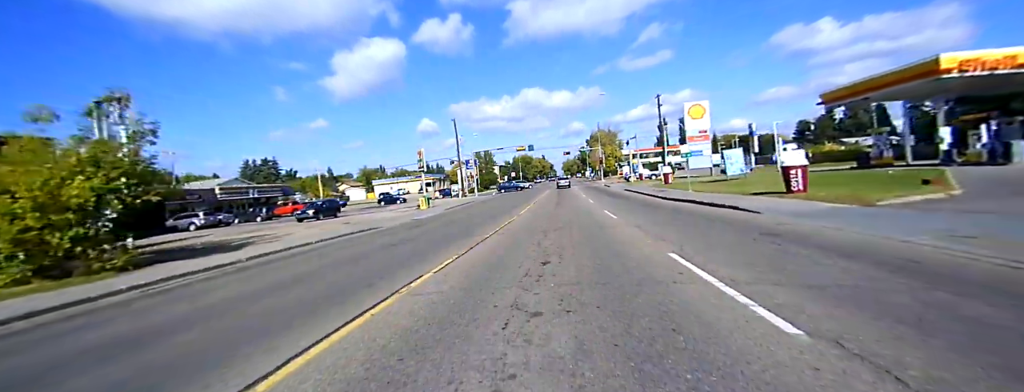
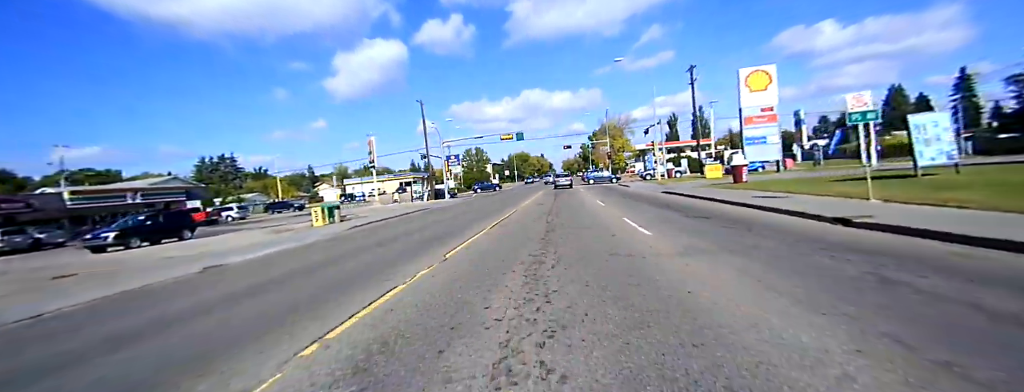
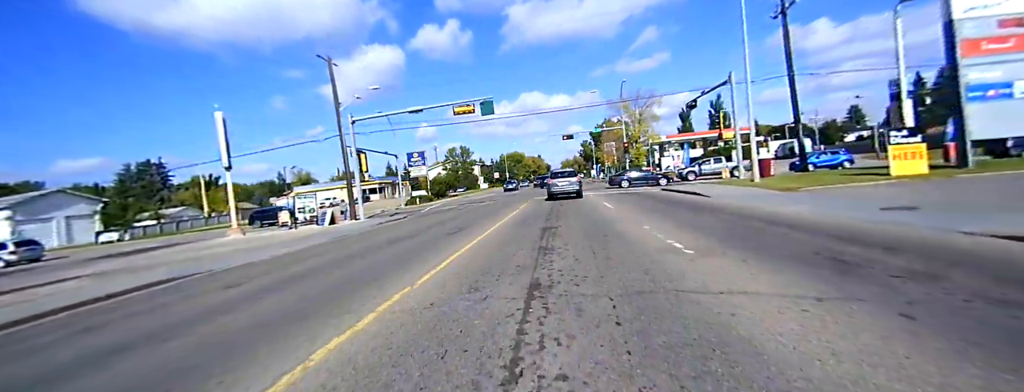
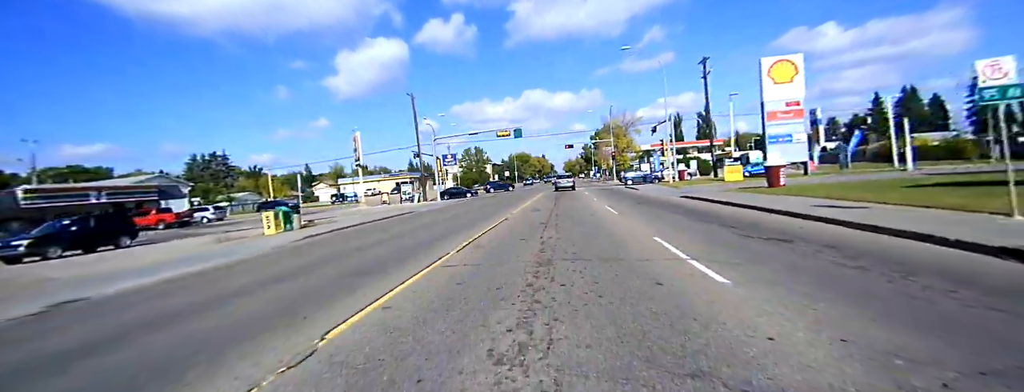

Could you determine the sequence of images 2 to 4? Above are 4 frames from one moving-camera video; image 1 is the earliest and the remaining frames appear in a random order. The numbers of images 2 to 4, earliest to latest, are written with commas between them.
2, 4, 3
